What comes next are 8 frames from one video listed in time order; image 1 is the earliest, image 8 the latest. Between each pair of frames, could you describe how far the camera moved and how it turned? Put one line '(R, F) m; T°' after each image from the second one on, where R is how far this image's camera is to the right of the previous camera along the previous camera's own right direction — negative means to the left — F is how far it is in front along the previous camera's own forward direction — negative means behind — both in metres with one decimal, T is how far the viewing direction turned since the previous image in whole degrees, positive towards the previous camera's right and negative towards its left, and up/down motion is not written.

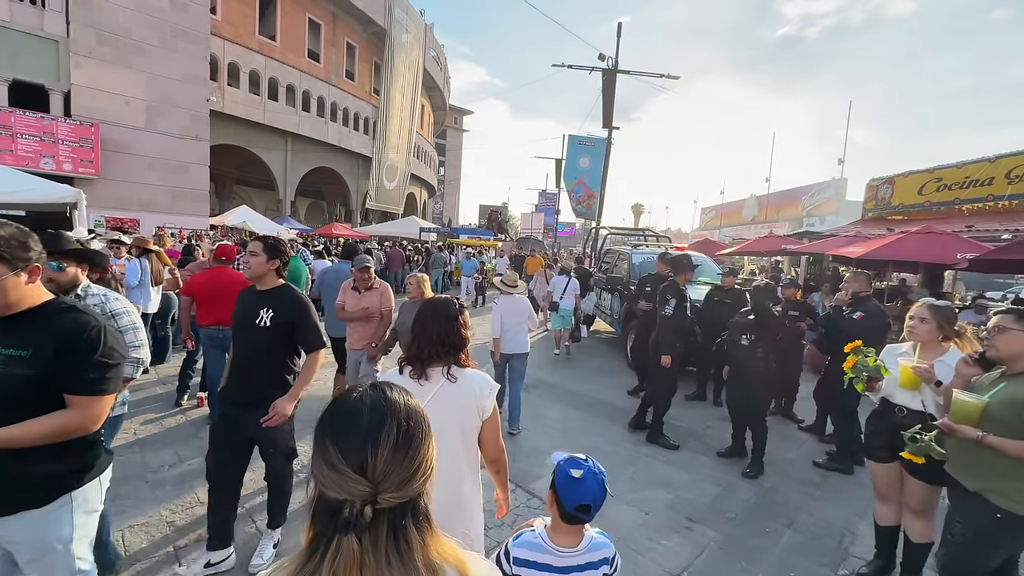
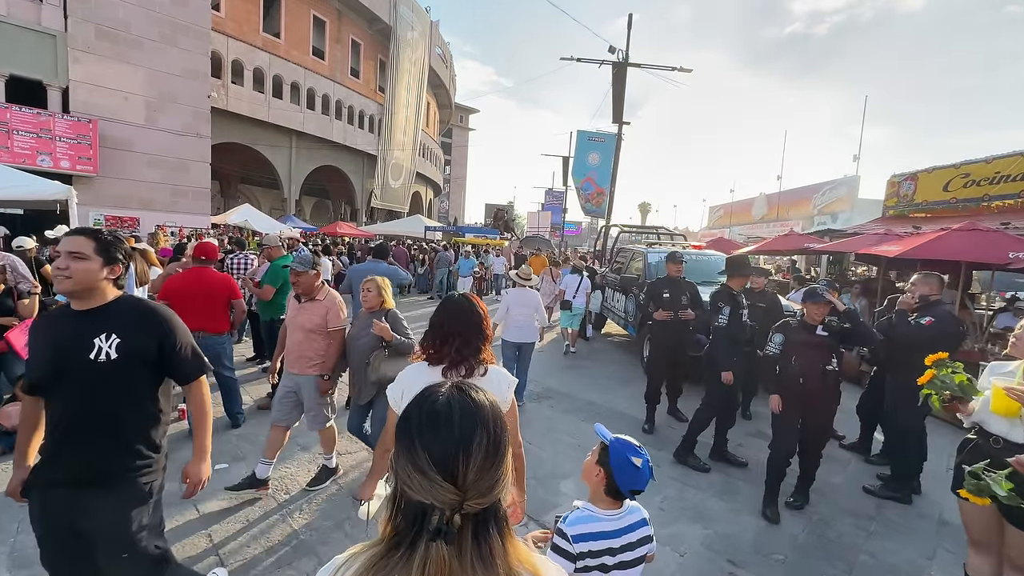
(0.0, +0.5) m; -1°
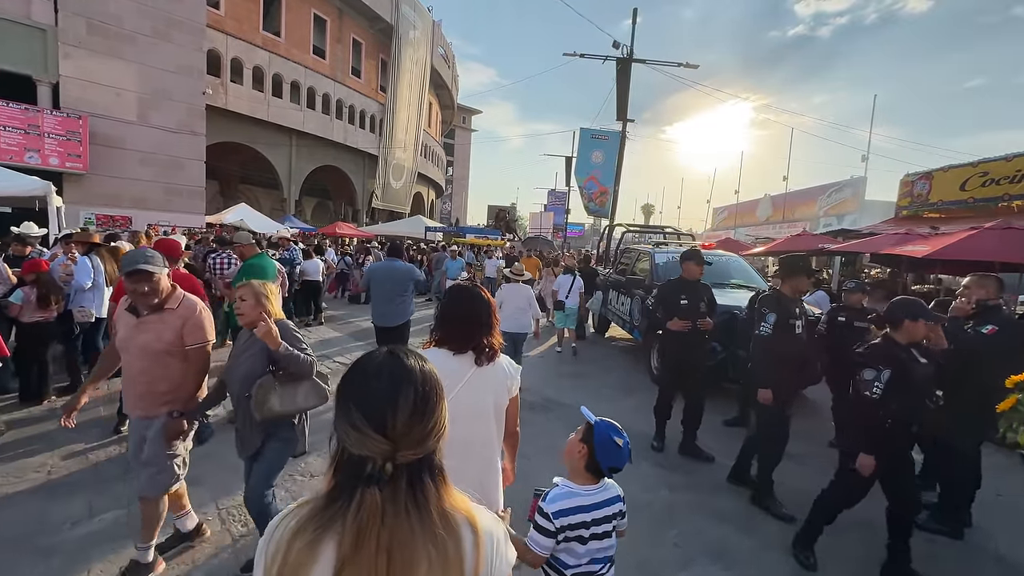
(+0.1, +0.5) m; 0°
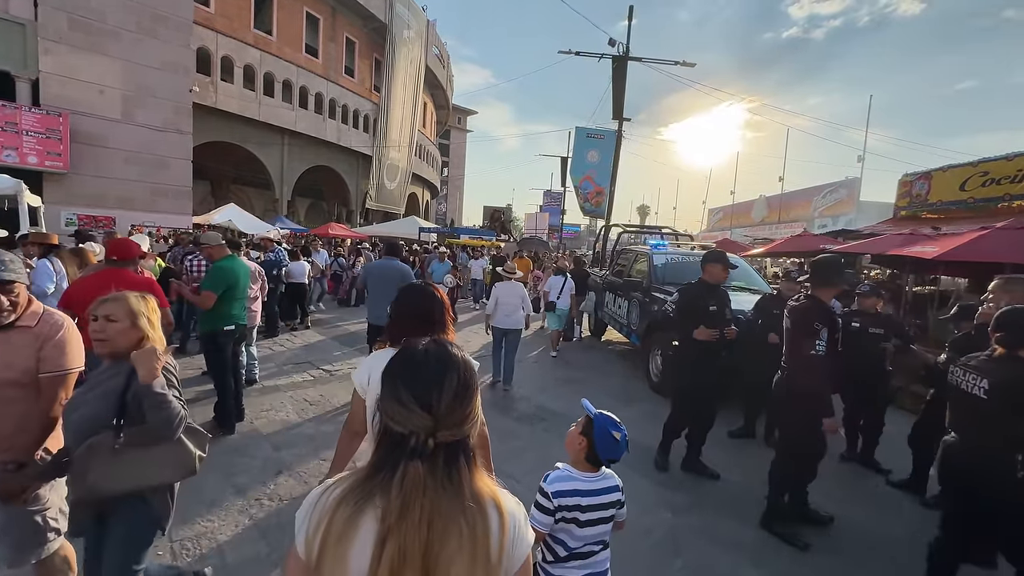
(+0.1, +0.3) m; +1°
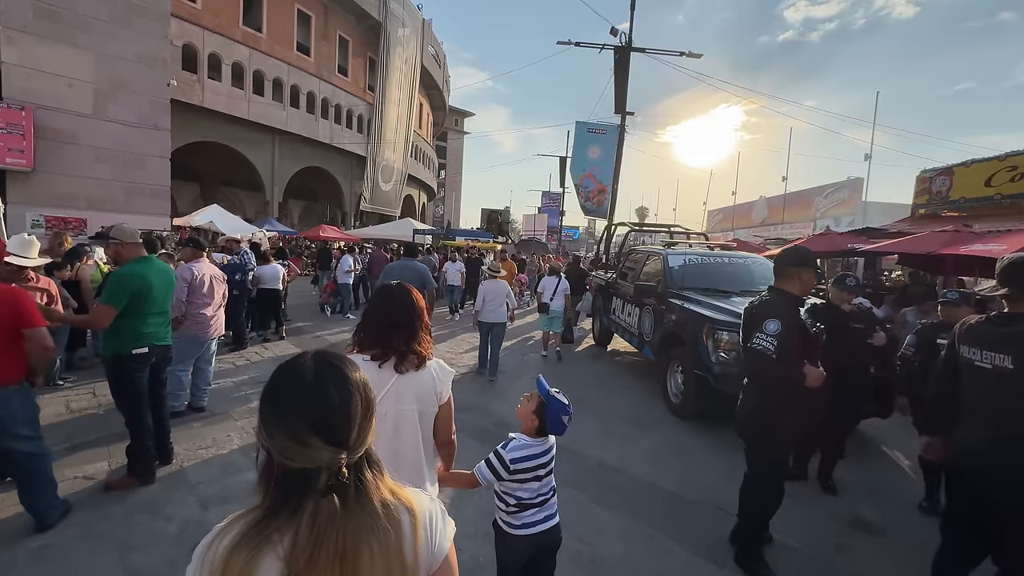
(0.0, +1.0) m; 0°
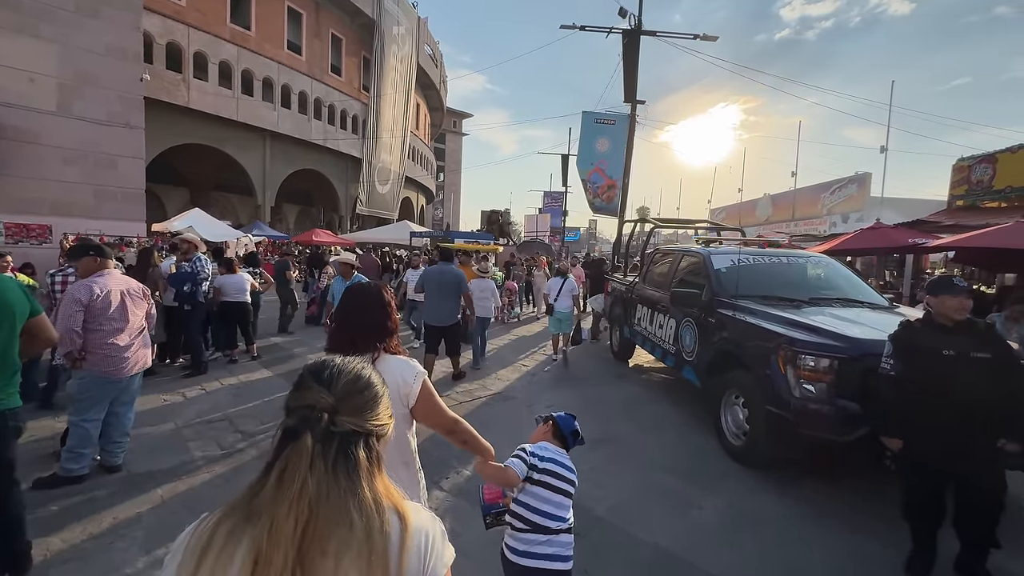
(-0.1, +1.3) m; 0°
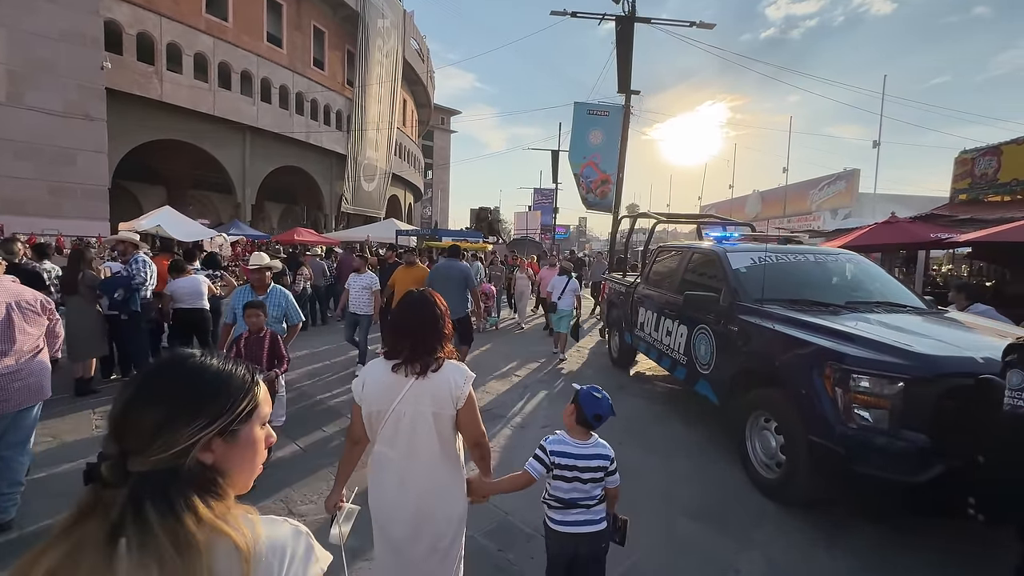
(0.0, +0.8) m; +1°
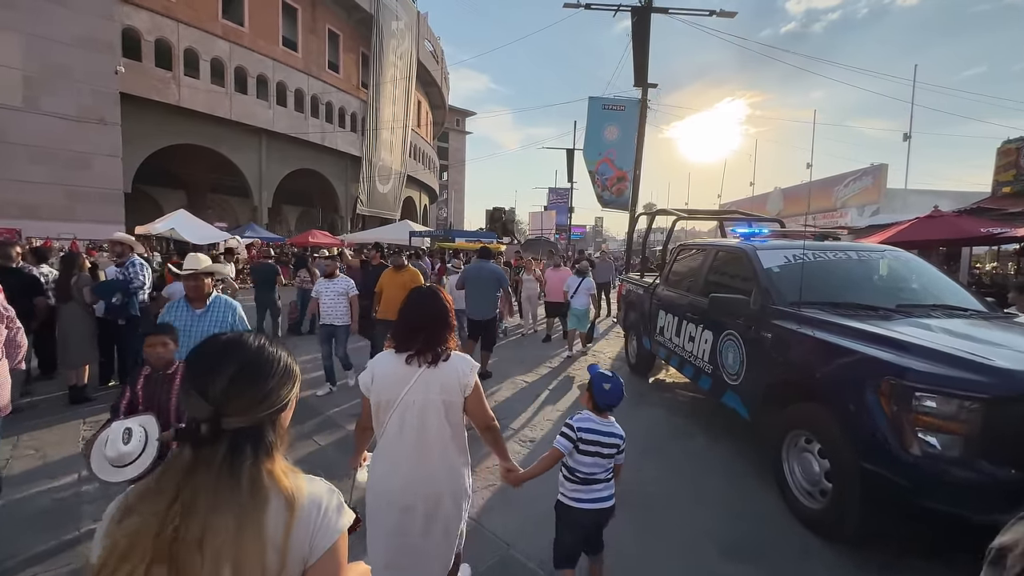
(+0.1, +0.4) m; -2°
